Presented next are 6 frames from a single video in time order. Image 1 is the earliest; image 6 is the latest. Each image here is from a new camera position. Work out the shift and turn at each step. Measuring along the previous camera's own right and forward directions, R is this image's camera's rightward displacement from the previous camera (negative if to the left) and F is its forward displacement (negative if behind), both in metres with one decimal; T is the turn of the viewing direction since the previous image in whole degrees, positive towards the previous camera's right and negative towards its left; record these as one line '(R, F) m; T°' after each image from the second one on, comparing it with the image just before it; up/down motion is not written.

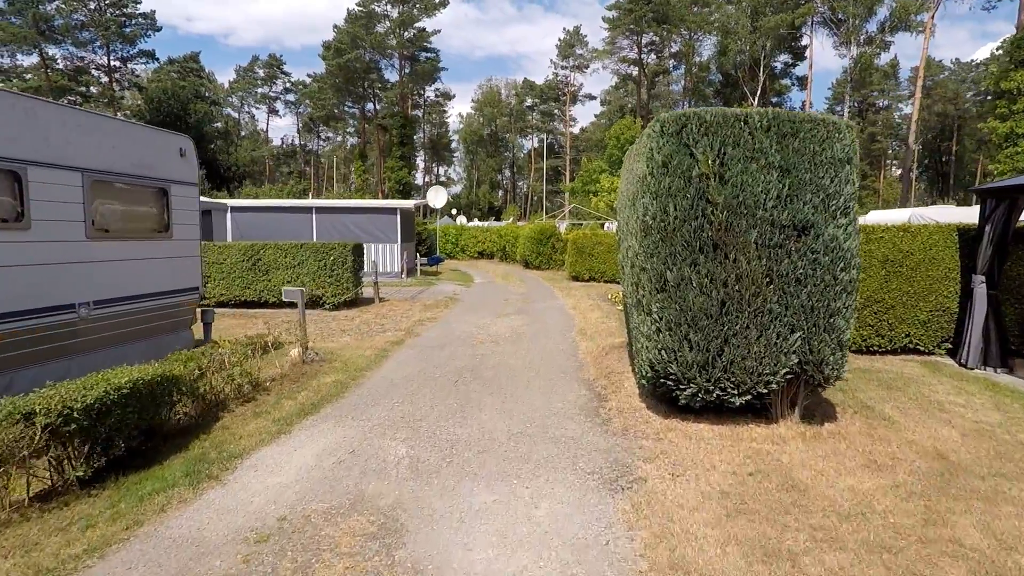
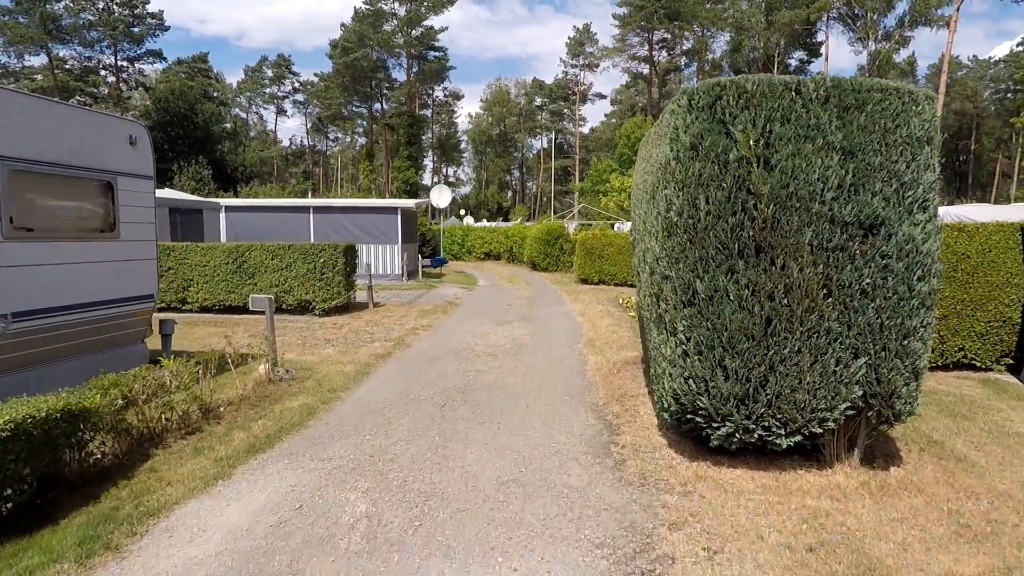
(+0.1, +0.9) m; -1°
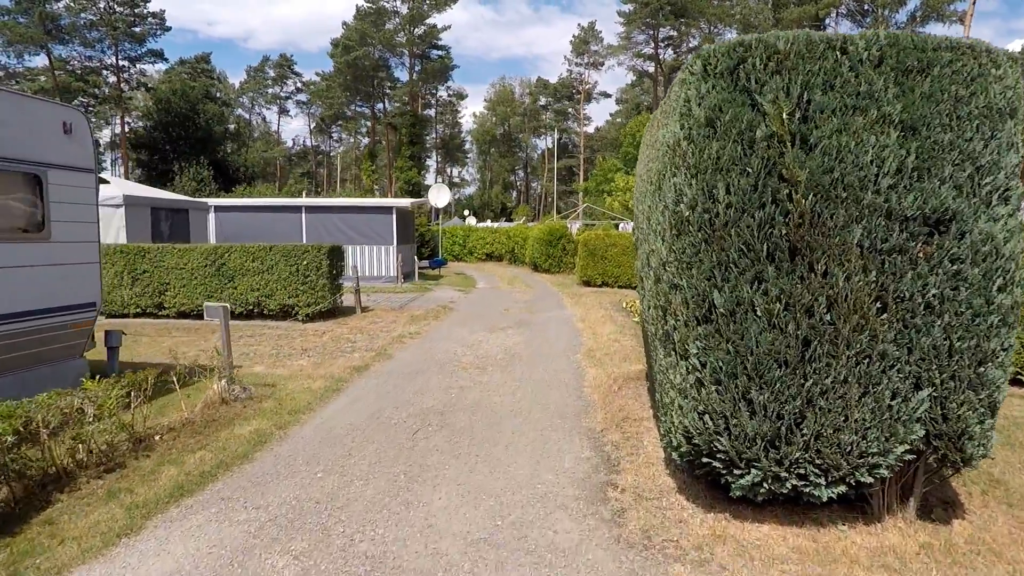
(+0.2, +0.7) m; -1°
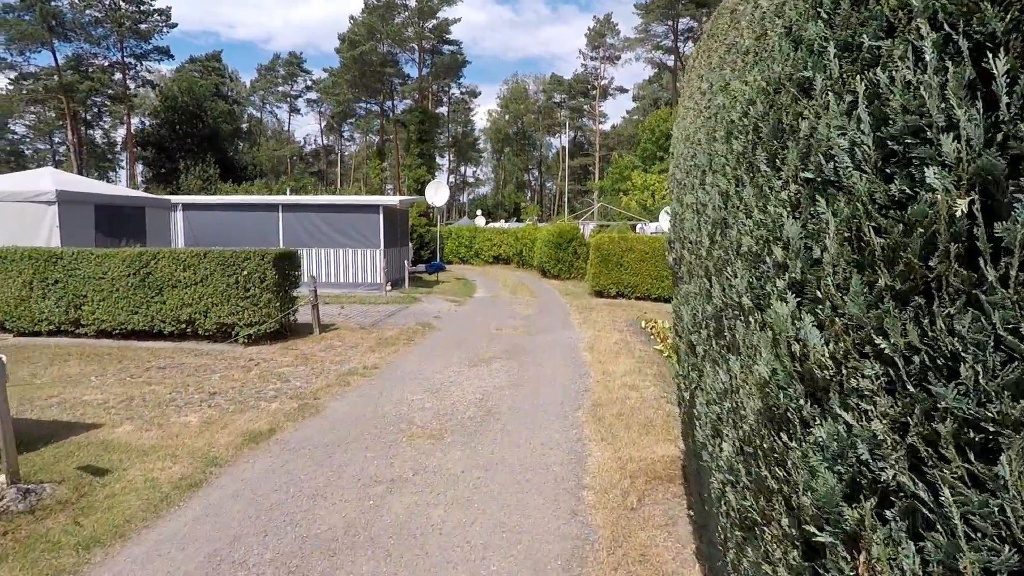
(+0.4, +2.2) m; -1°
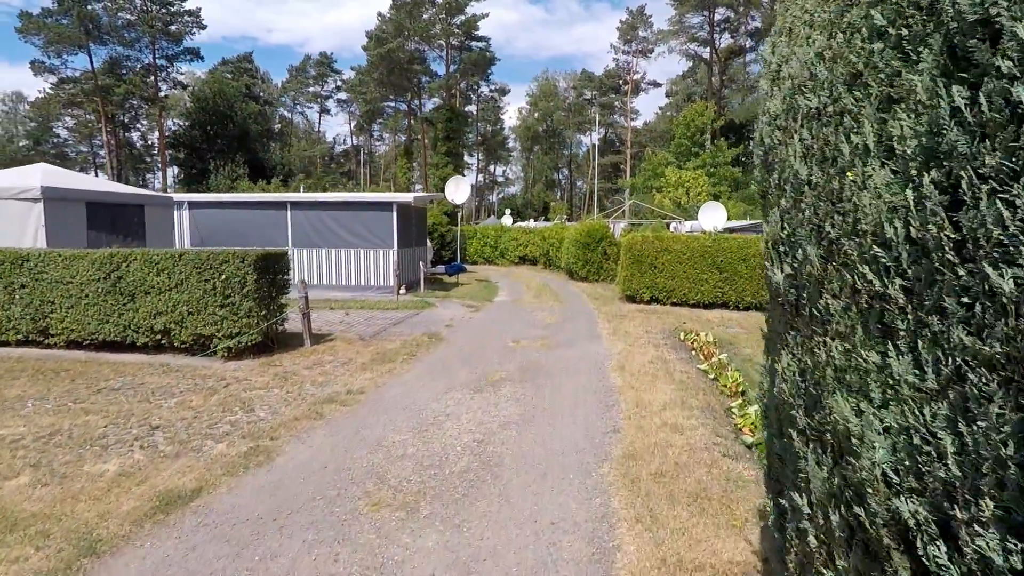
(+0.2, +1.3) m; -3°
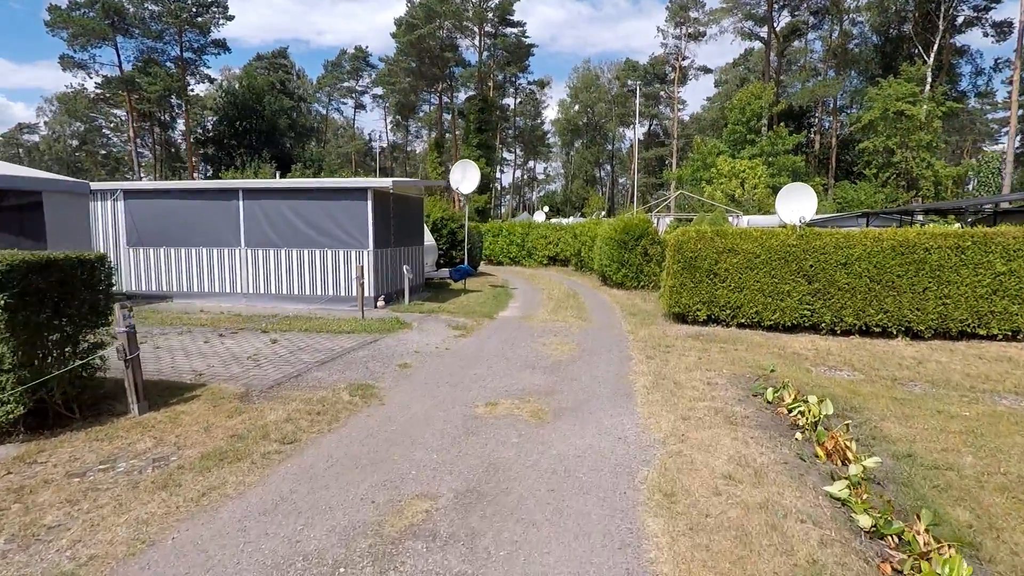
(+0.7, +3.7) m; -4°
